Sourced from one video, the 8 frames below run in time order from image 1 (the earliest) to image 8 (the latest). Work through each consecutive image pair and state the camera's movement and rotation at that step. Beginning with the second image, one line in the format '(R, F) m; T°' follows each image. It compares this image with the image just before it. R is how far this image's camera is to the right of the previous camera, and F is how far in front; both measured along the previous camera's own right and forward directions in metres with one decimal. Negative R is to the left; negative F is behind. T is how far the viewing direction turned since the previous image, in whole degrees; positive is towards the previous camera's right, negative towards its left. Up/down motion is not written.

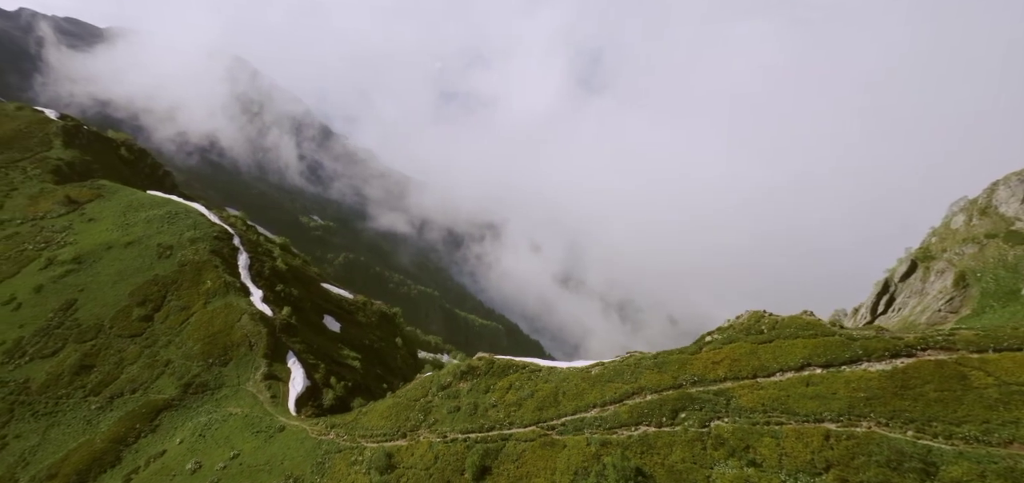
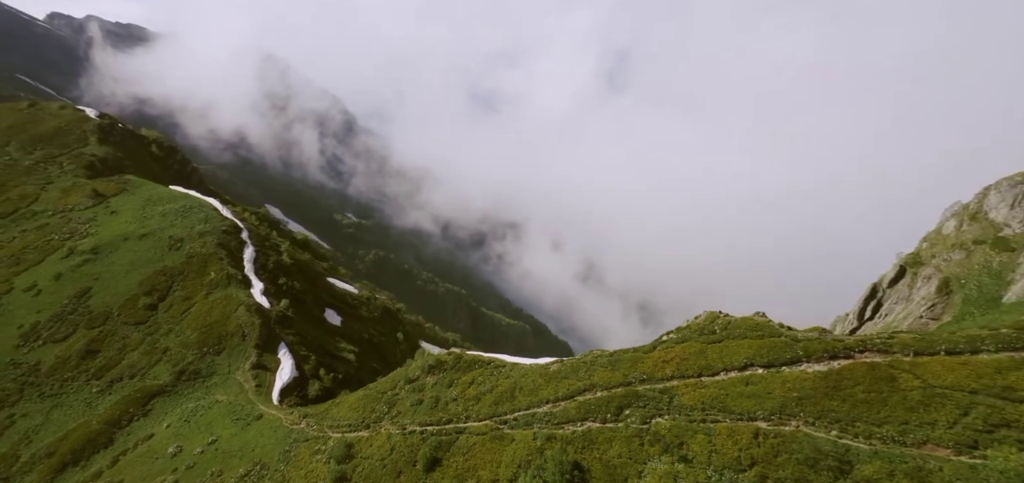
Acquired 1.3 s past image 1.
(+4.1, -0.5) m; -2°
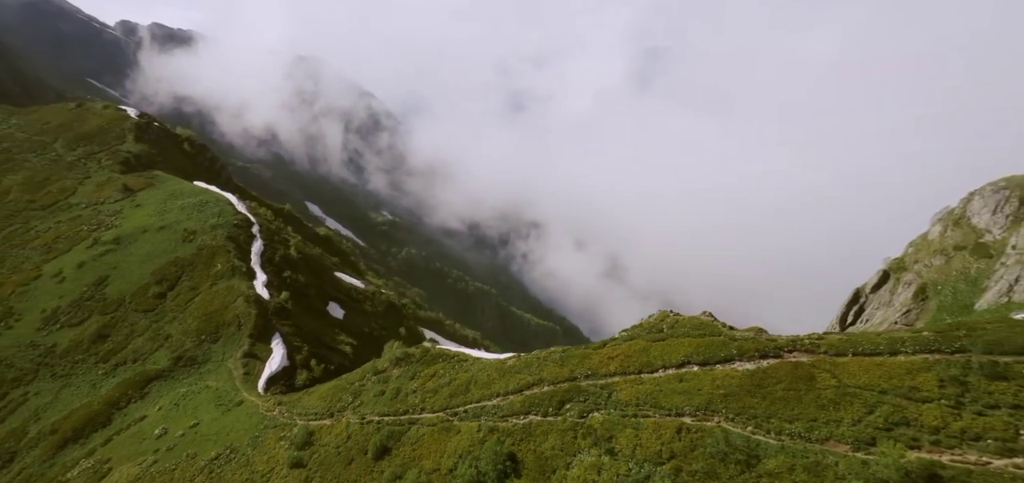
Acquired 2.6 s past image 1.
(+4.4, -0.8) m; -3°
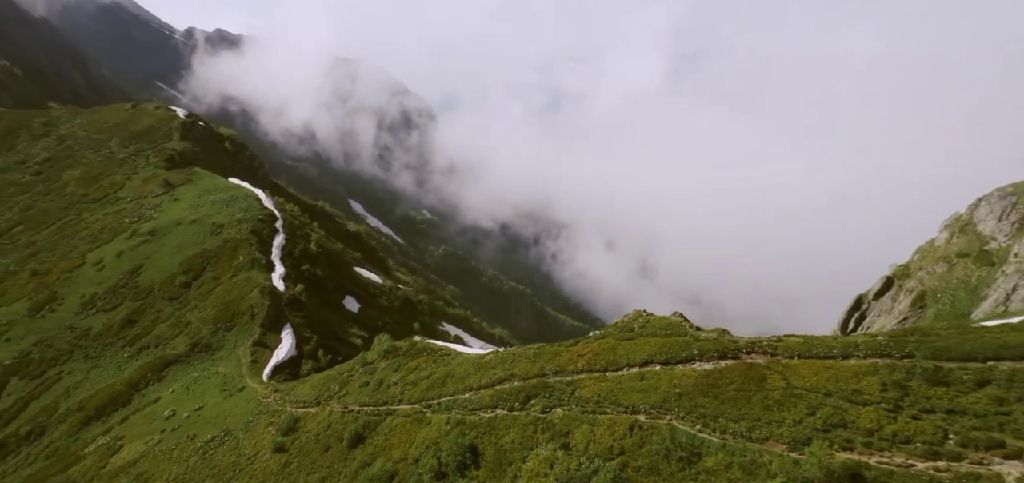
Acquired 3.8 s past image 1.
(+3.4, -0.8) m; -3°
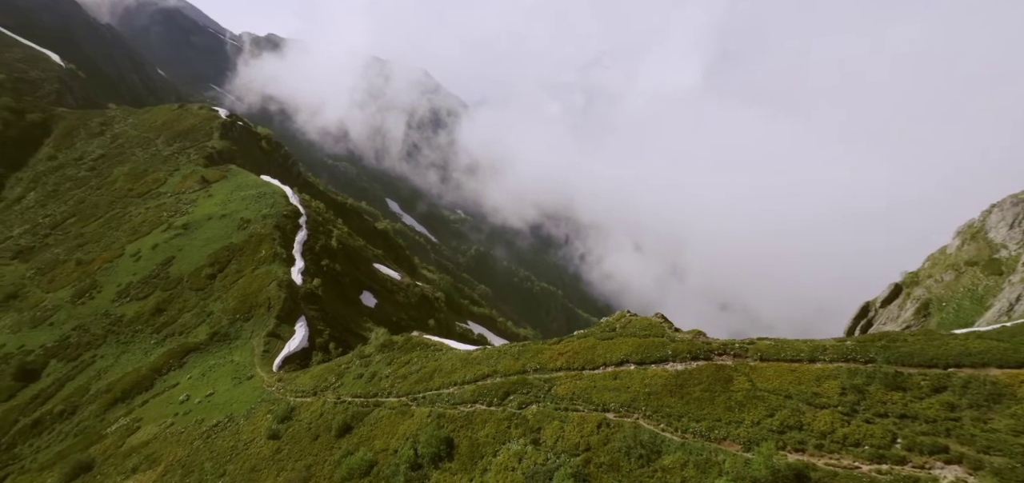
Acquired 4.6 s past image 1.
(+2.6, -0.8) m; -3°
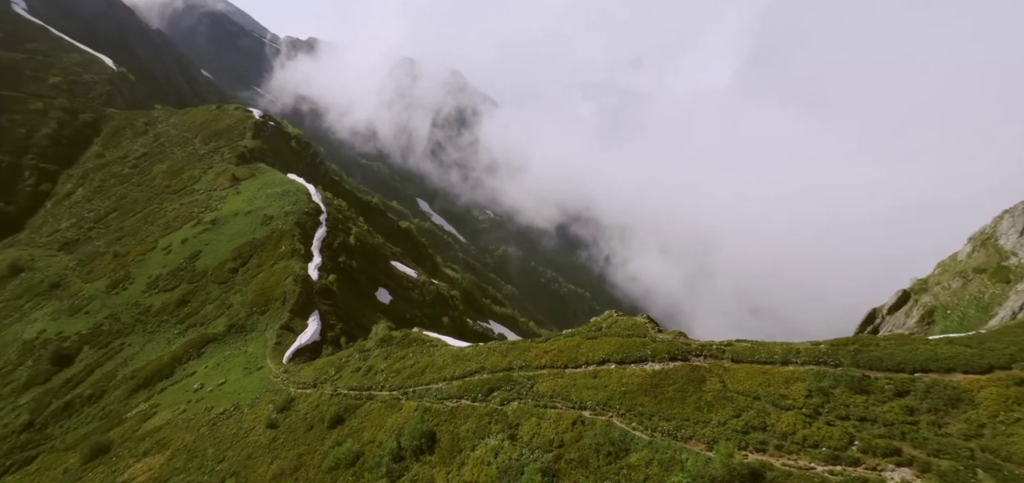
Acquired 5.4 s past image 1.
(+2.2, -0.7) m; -3°
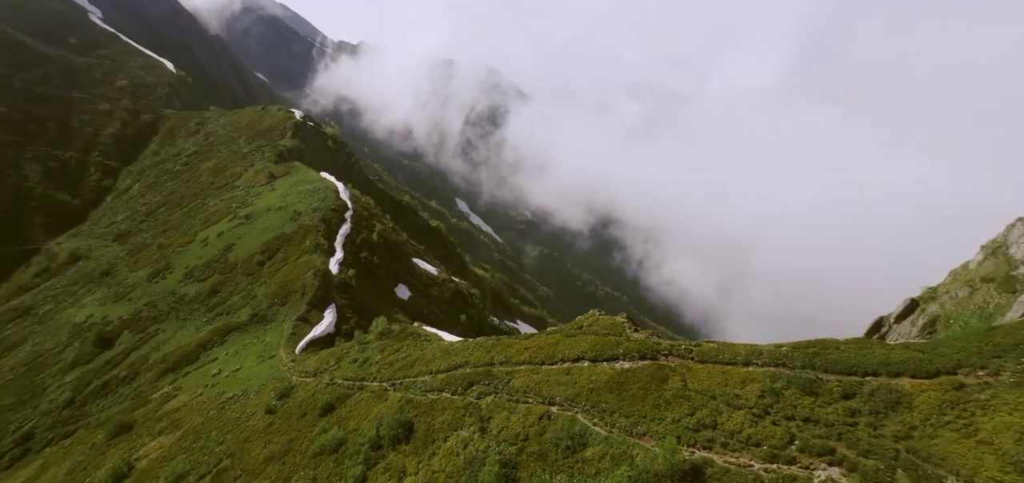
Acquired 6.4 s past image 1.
(+2.9, -1.0) m; -4°
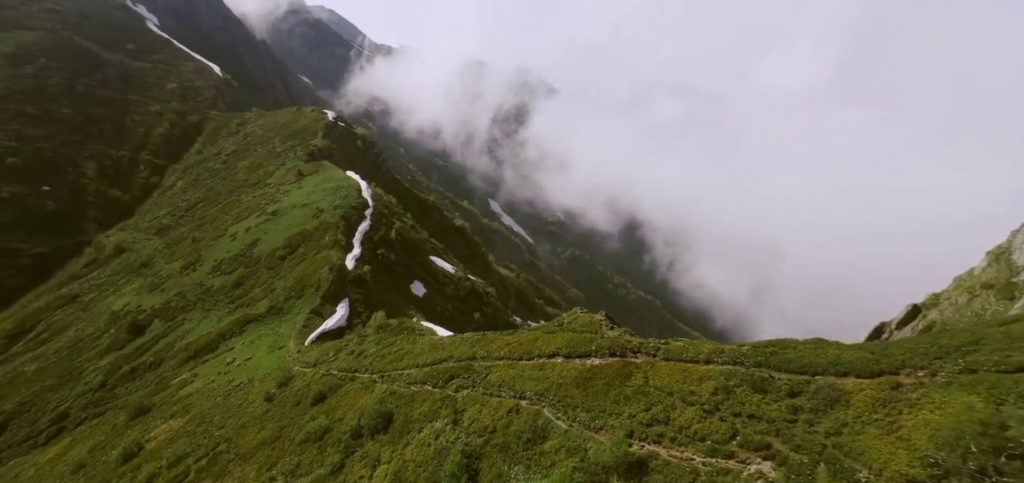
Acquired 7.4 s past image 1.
(+2.8, -1.0) m; -3°
